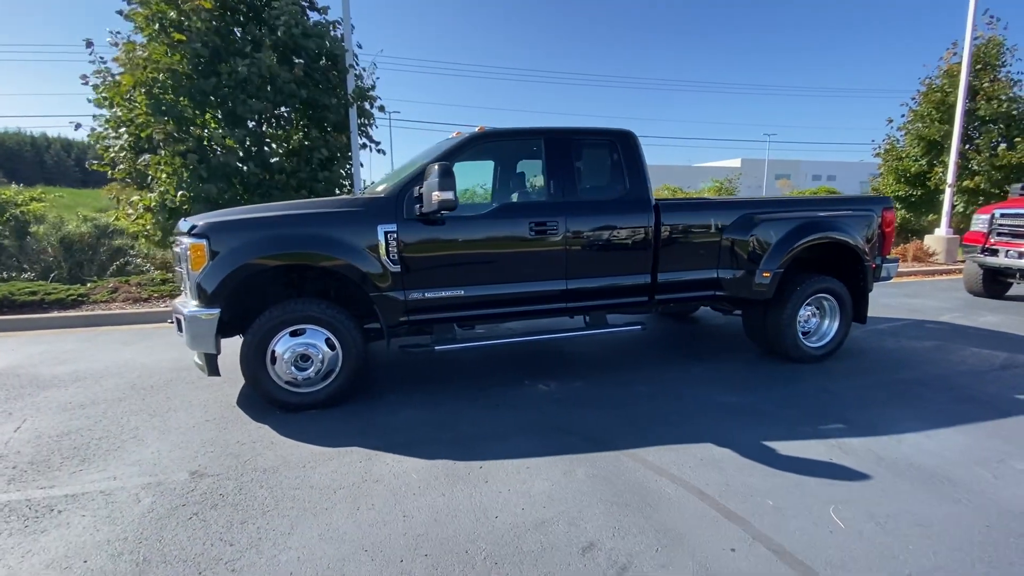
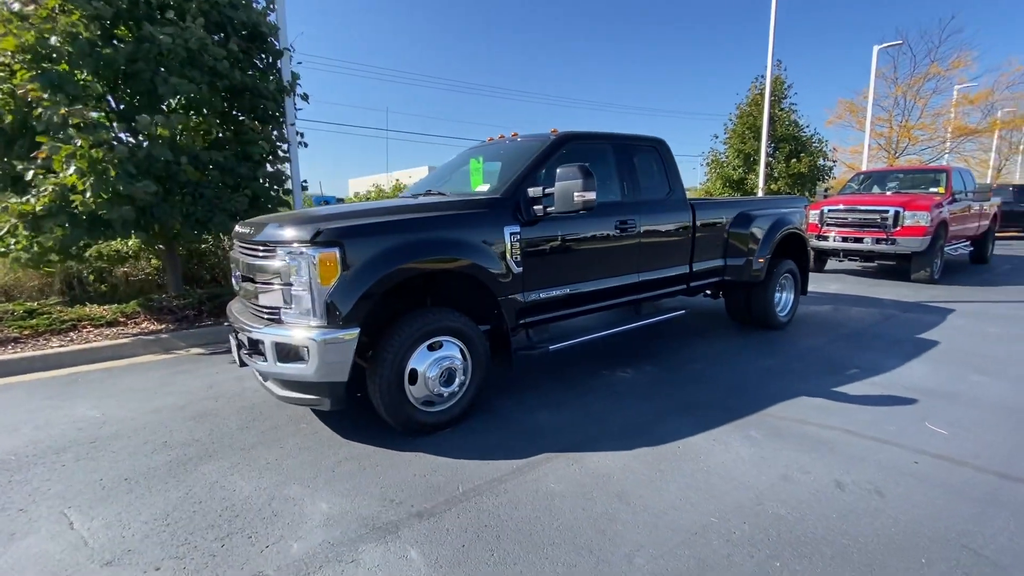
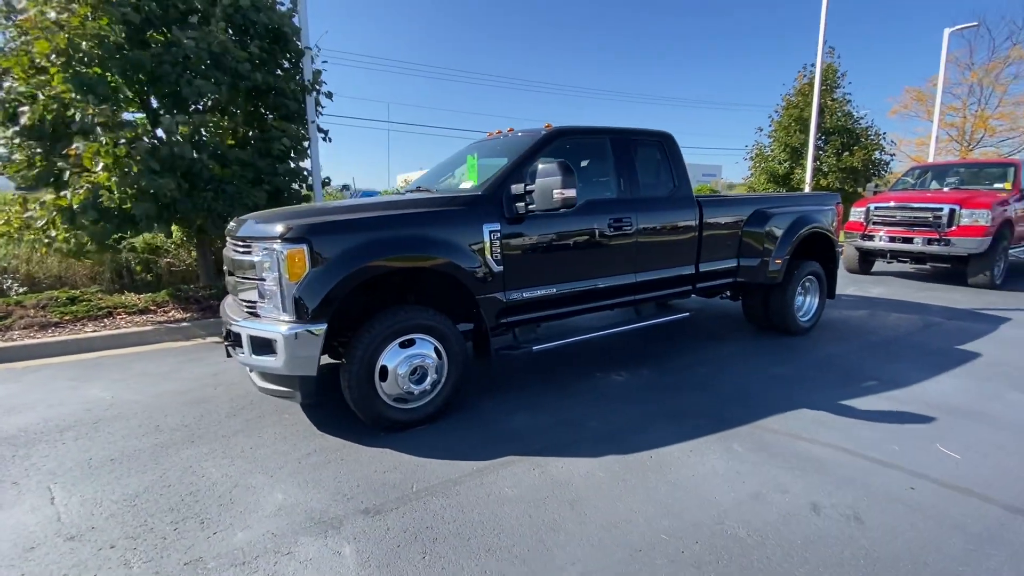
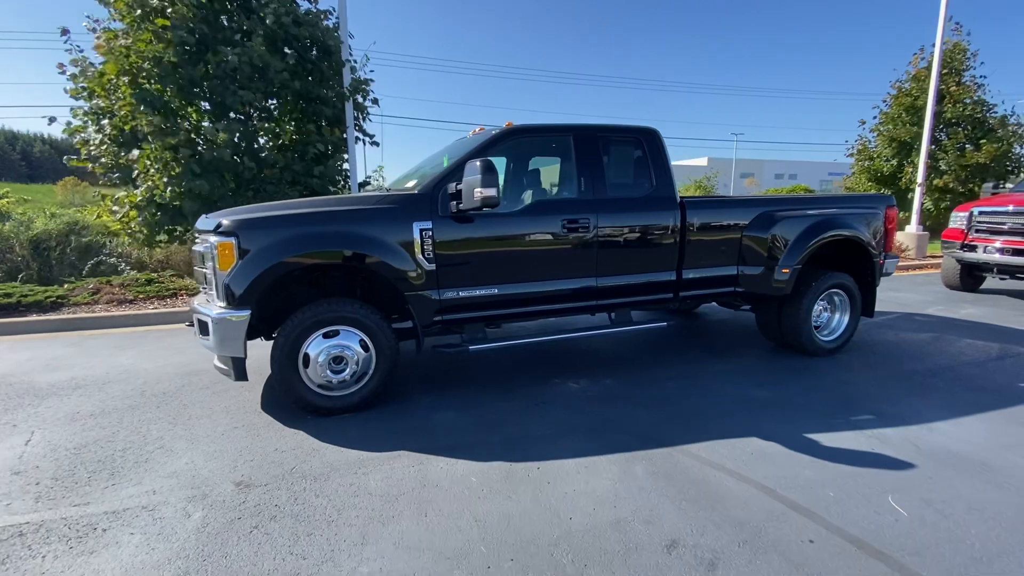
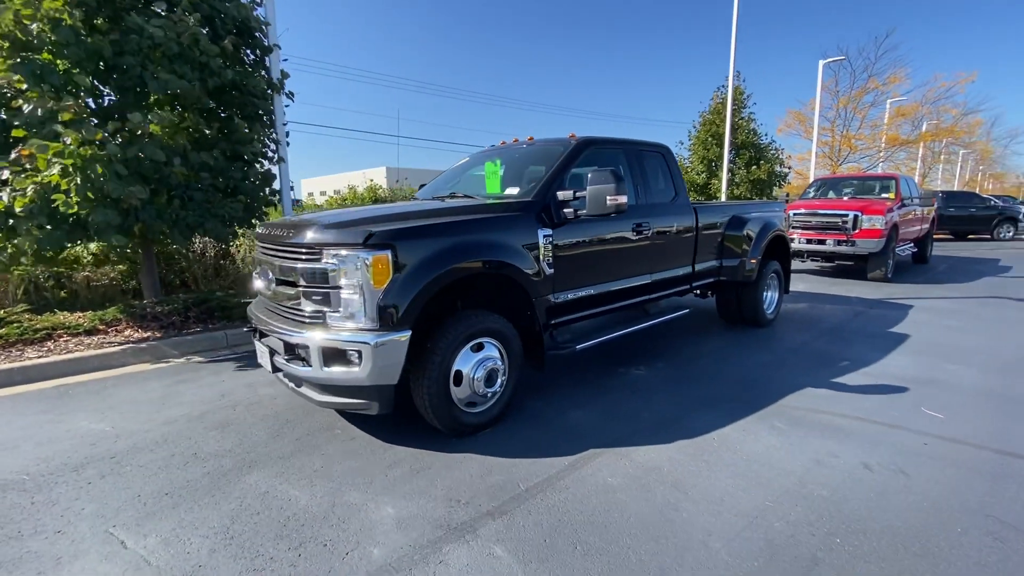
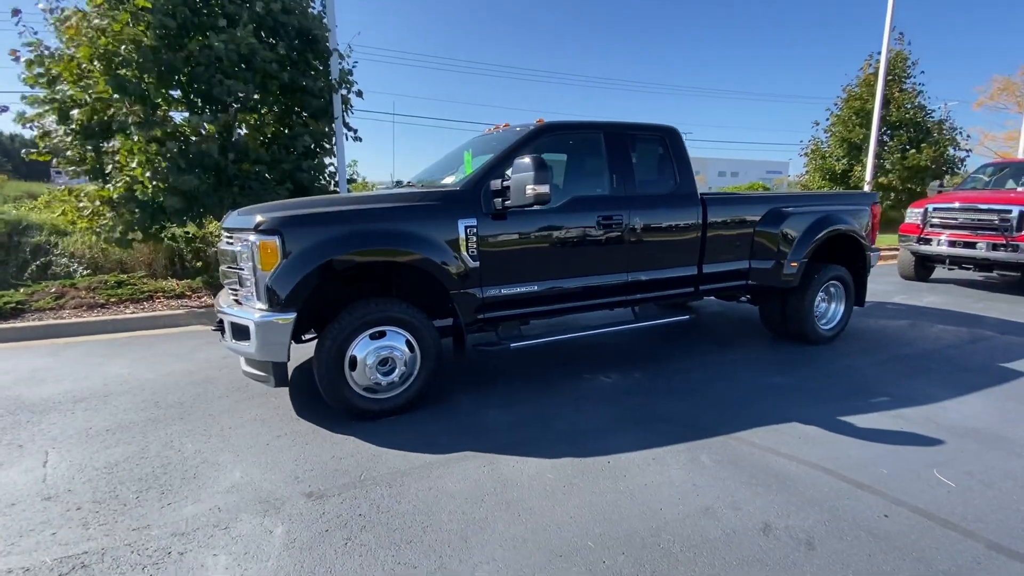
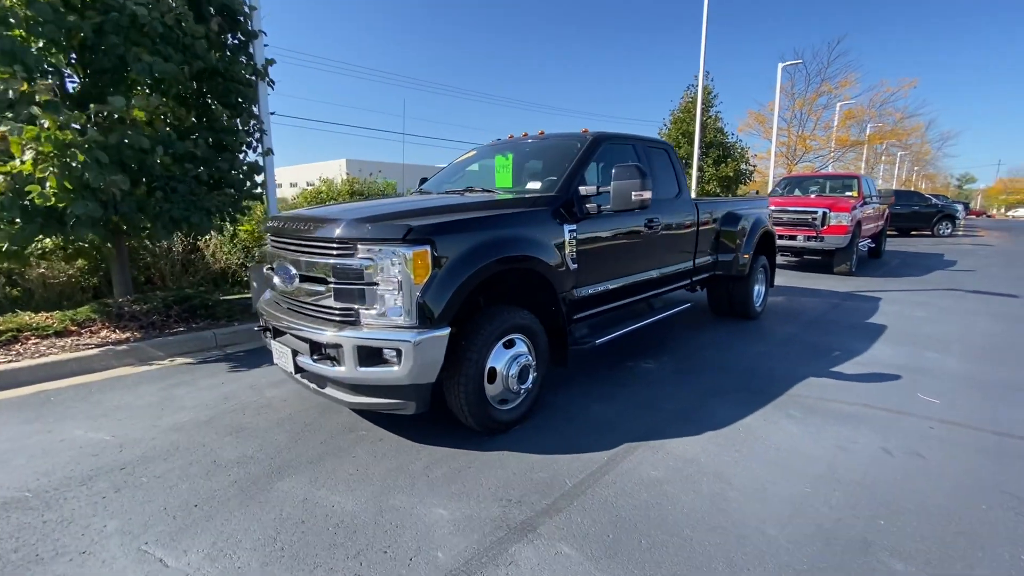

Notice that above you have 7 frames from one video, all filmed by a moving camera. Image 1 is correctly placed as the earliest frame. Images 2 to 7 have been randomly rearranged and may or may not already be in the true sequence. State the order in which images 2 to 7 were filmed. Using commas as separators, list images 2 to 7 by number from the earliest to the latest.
4, 6, 3, 2, 5, 7
